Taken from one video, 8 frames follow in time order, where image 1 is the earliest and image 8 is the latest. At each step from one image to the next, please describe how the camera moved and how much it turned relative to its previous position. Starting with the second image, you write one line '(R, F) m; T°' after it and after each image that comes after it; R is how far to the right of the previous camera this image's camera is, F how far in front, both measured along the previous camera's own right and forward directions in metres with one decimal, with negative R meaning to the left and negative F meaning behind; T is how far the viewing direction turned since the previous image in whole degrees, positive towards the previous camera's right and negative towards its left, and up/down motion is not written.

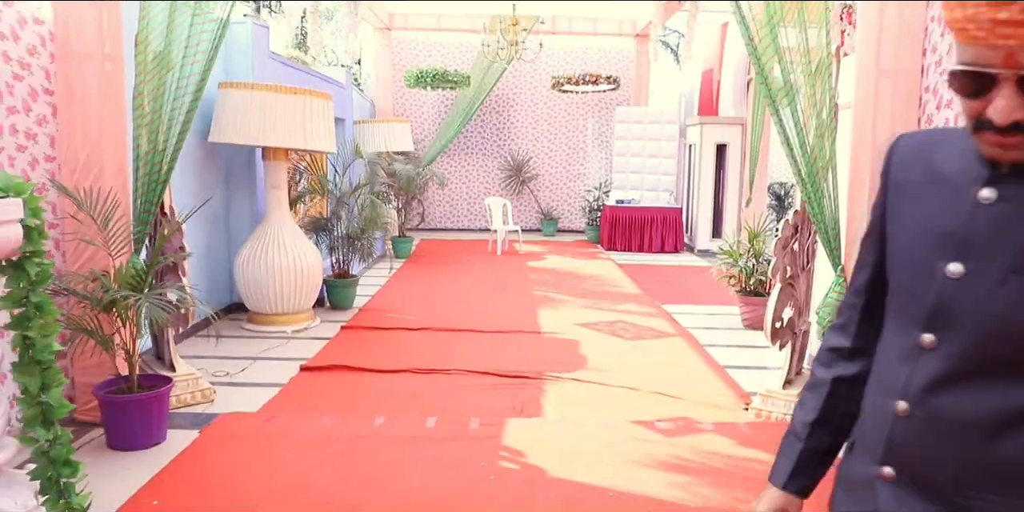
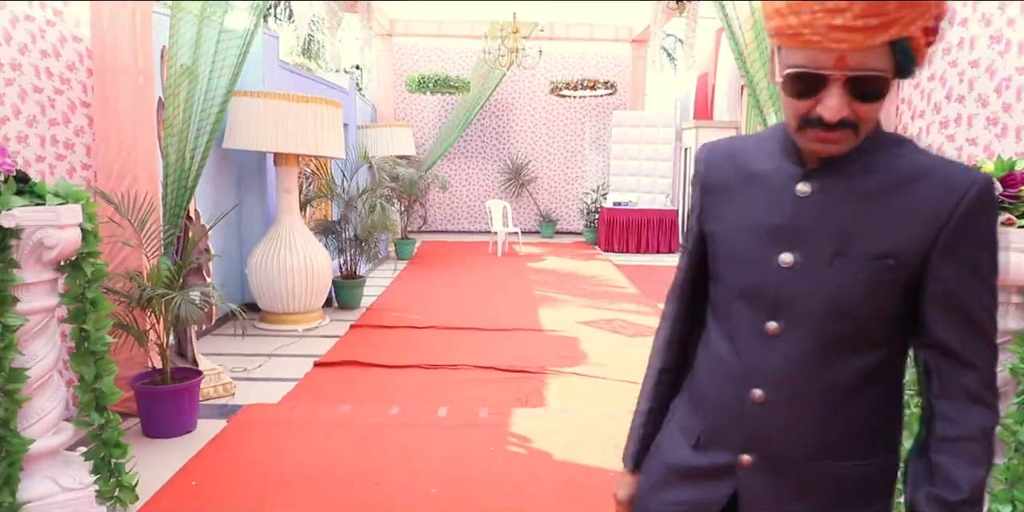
(0.0, -0.2) m; 0°
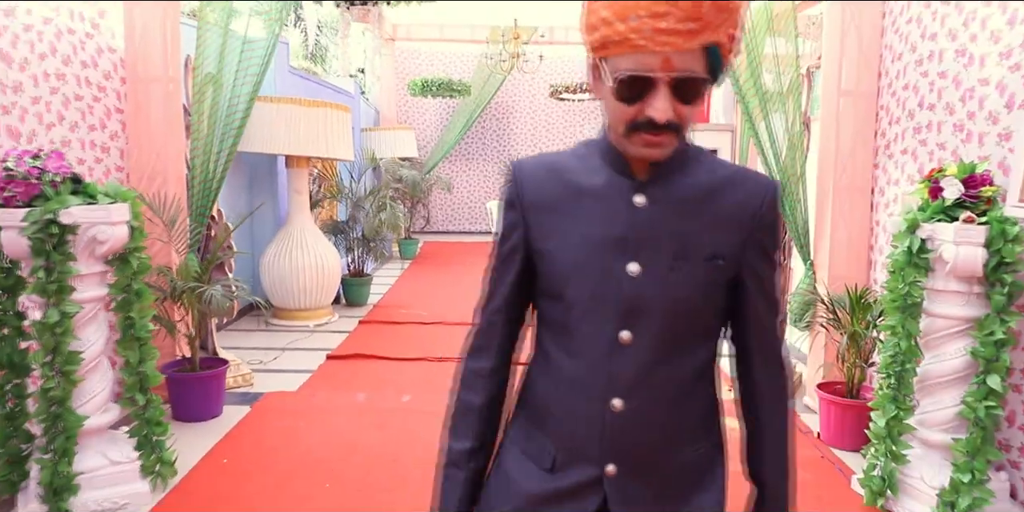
(0.0, -0.2) m; 0°
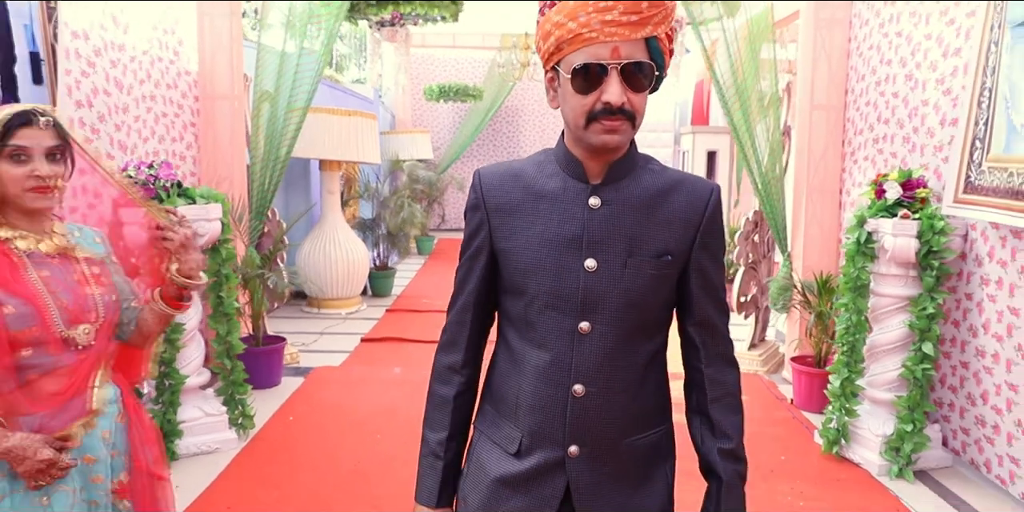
(-0.1, -0.5) m; 0°
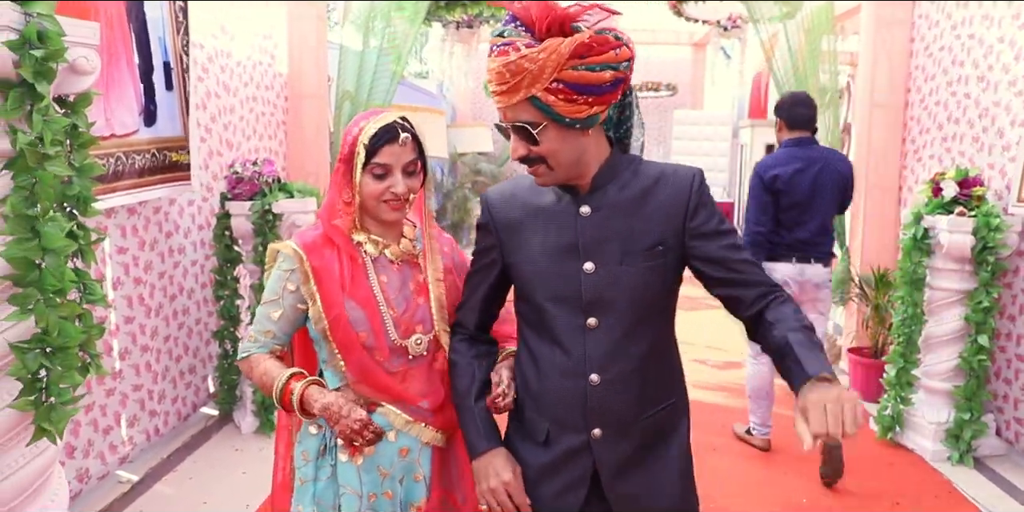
(-0.1, -0.2) m; -4°
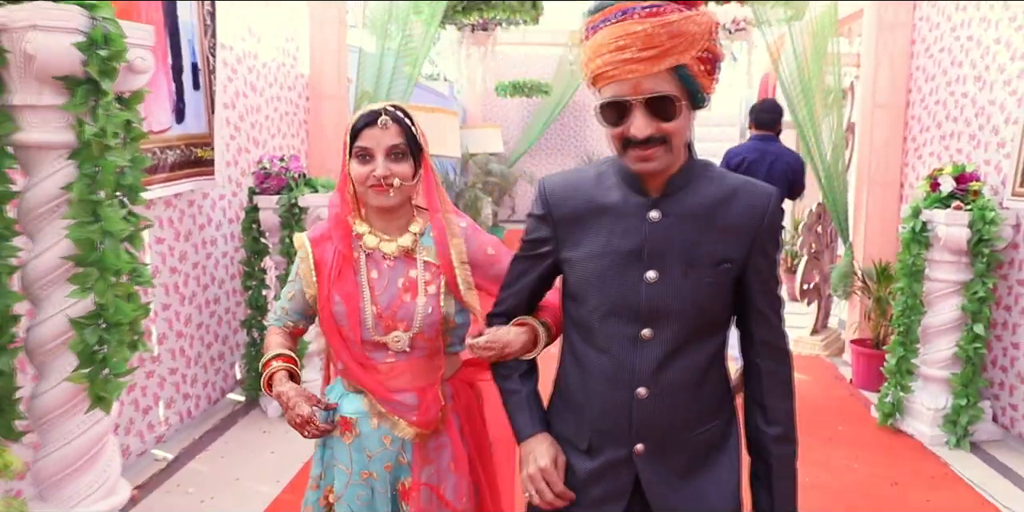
(0.0, -0.1) m; -1°
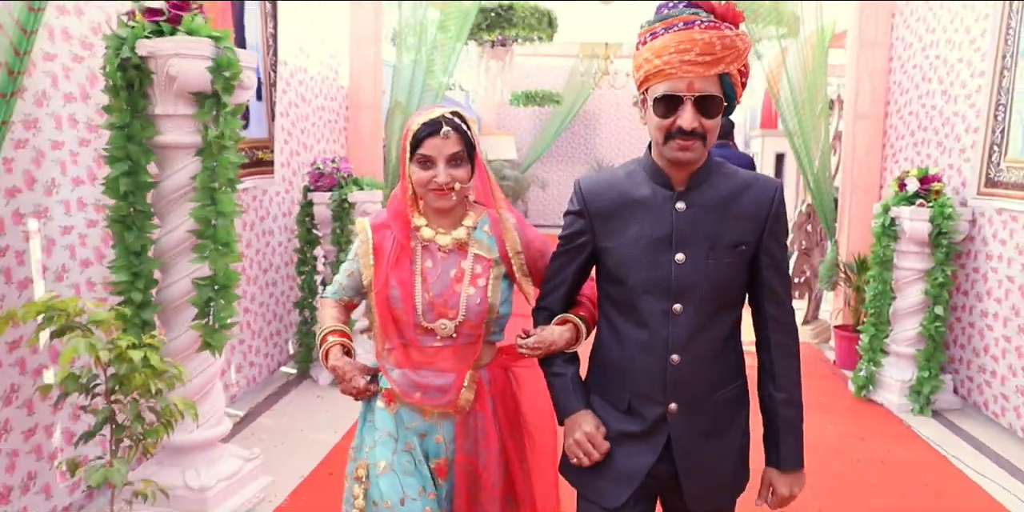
(-0.1, -0.5) m; -1°
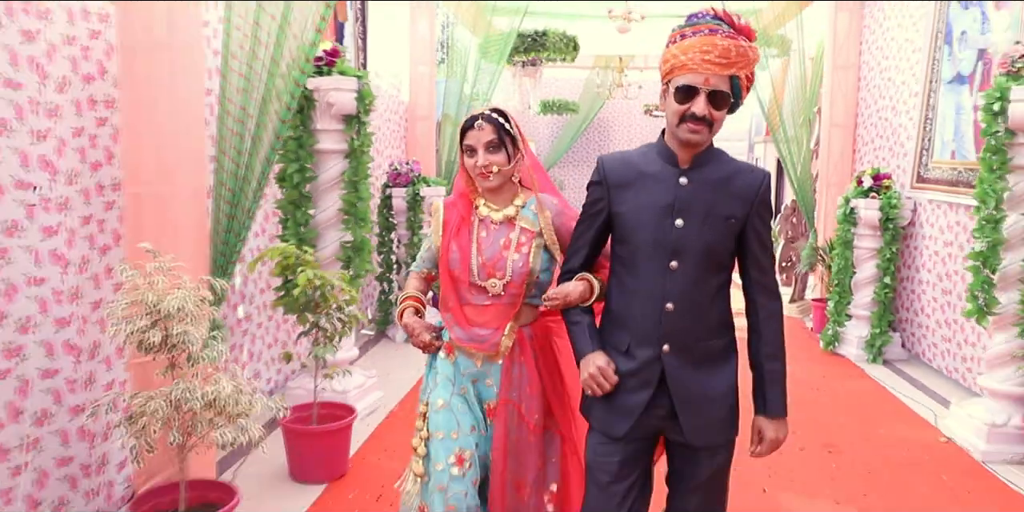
(-0.2, -1.0) m; -1°
